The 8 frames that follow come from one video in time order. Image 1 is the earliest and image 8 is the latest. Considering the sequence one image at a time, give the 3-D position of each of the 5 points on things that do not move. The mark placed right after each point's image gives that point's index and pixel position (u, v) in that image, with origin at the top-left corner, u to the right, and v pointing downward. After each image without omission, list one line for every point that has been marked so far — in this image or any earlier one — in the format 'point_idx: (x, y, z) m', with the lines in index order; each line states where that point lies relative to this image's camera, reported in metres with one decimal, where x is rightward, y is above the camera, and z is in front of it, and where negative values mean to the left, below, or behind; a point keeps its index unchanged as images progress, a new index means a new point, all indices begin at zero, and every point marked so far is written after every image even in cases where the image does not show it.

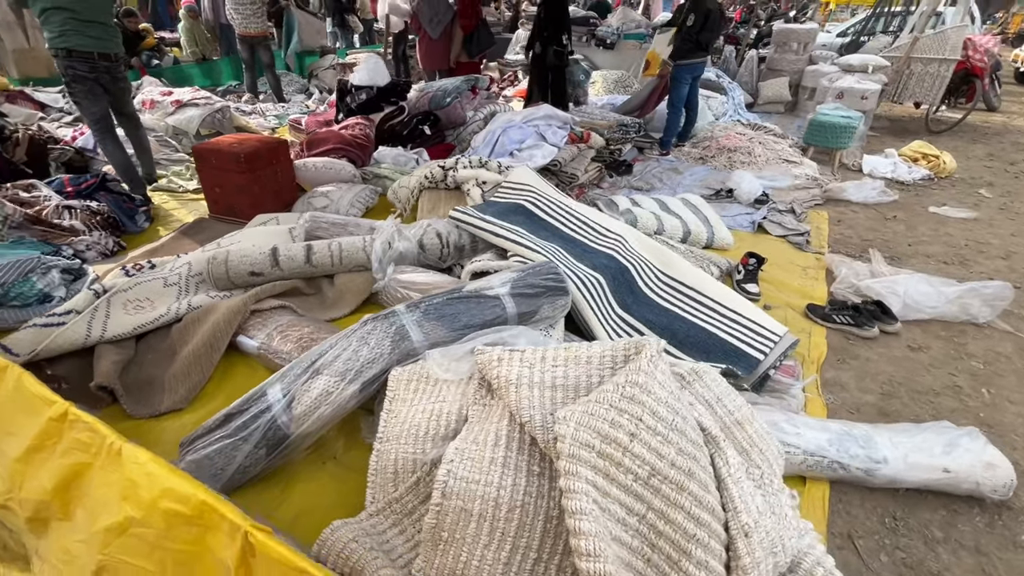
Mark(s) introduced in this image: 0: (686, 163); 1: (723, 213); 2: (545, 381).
0: (+1.7, +1.2, +4.7) m
1: (+1.6, +0.6, +3.6) m
2: (+0.1, -0.2, +1.2) m
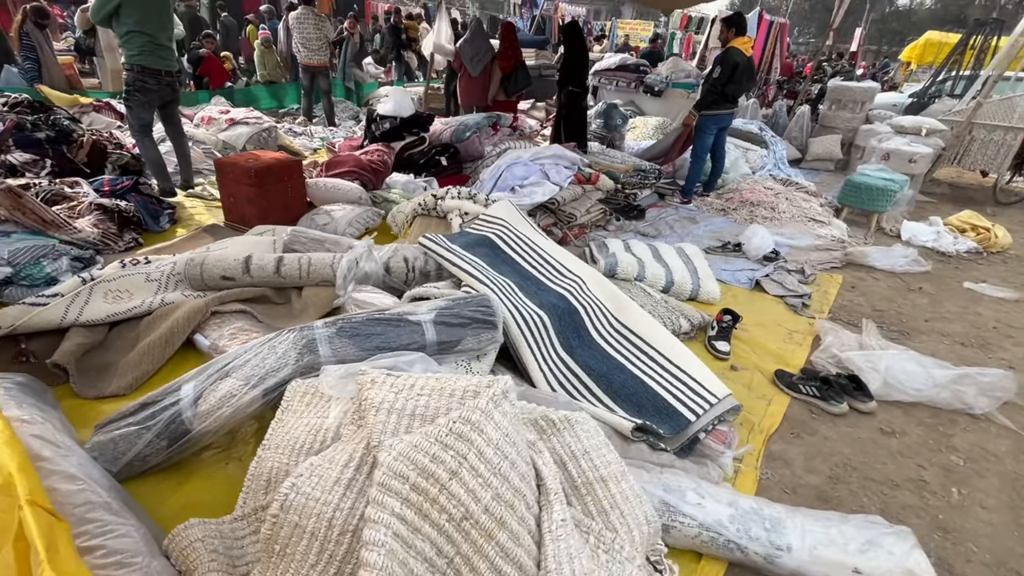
0: (+1.9, +0.7, +4.6) m
1: (+1.6, +0.2, +3.5) m
2: (-0.3, -0.3, +1.2) m
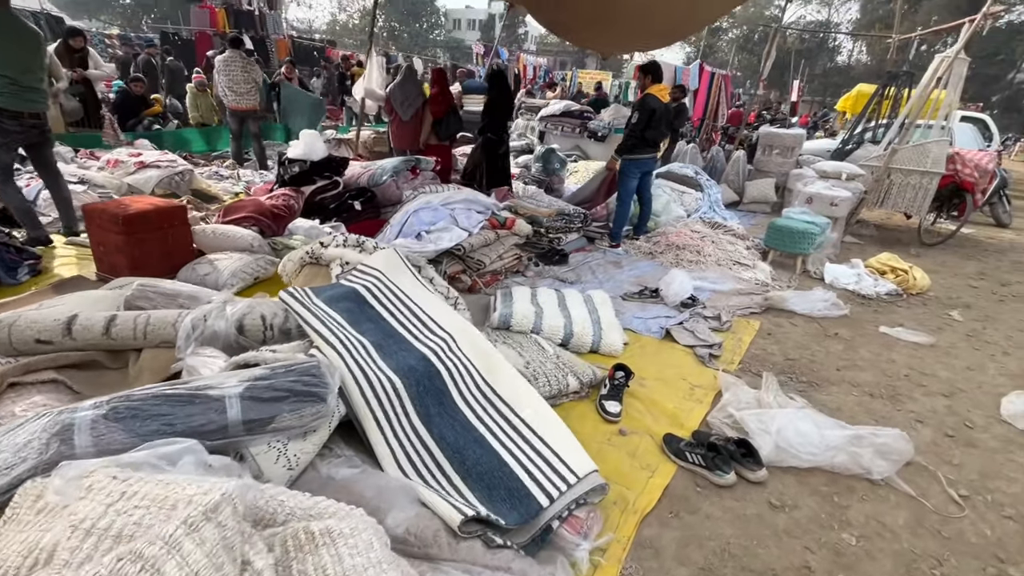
0: (+1.1, +0.3, +4.5) m
1: (+0.9, -0.2, +3.4) m
2: (-0.8, -0.5, +1.0) m
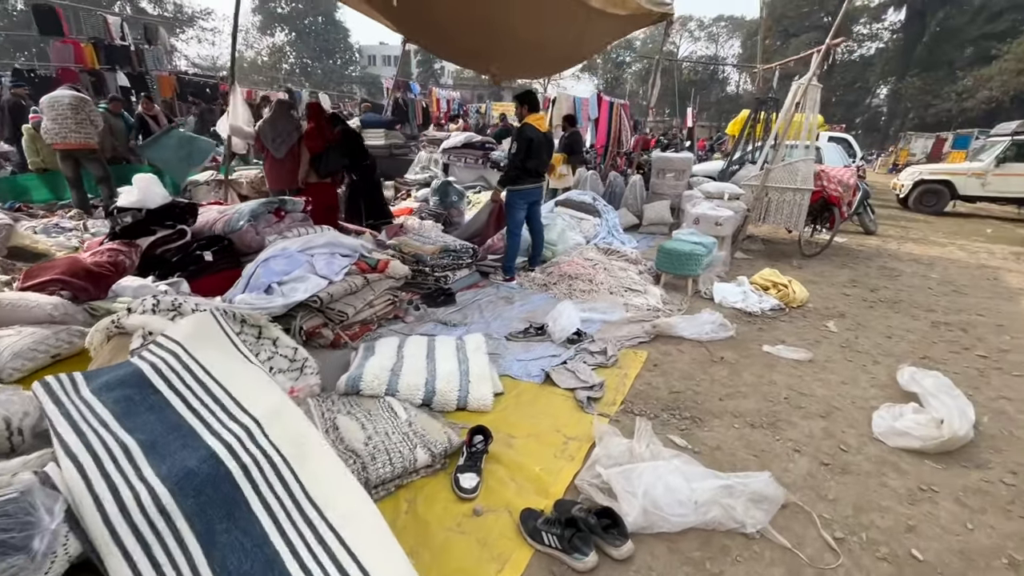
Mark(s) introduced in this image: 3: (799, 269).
0: (+0.1, 0.0, +4.3) m
1: (+0.1, -0.4, +3.1) m
2: (-1.3, -0.7, +0.5) m
3: (+3.6, +0.3, +5.9) m
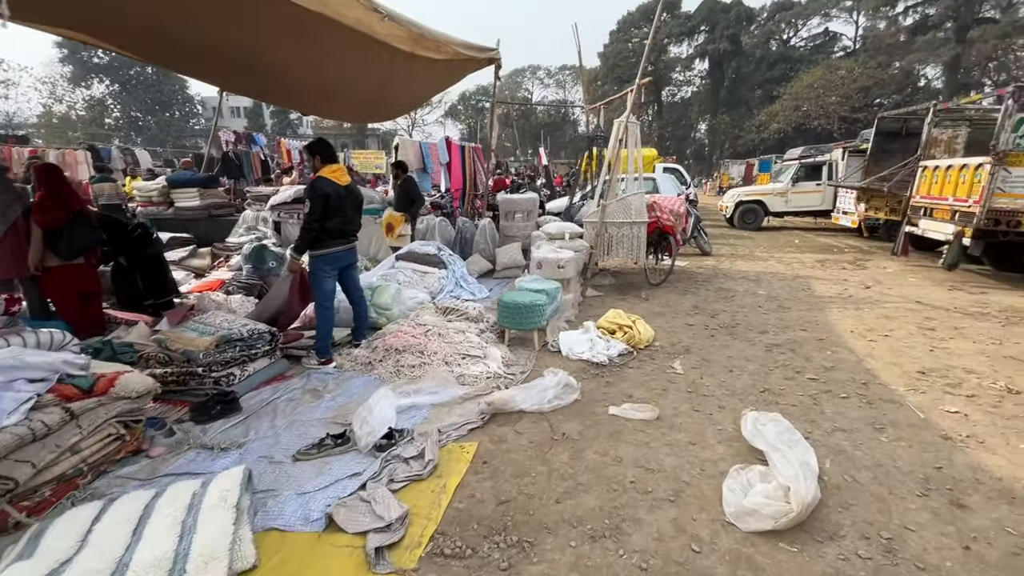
0: (-1.3, -0.7, +3.5) m
1: (-1.0, -0.9, +2.3) m
2: (-1.7, -1.1, -0.6) m
3: (+1.7, -0.1, +6.0) m
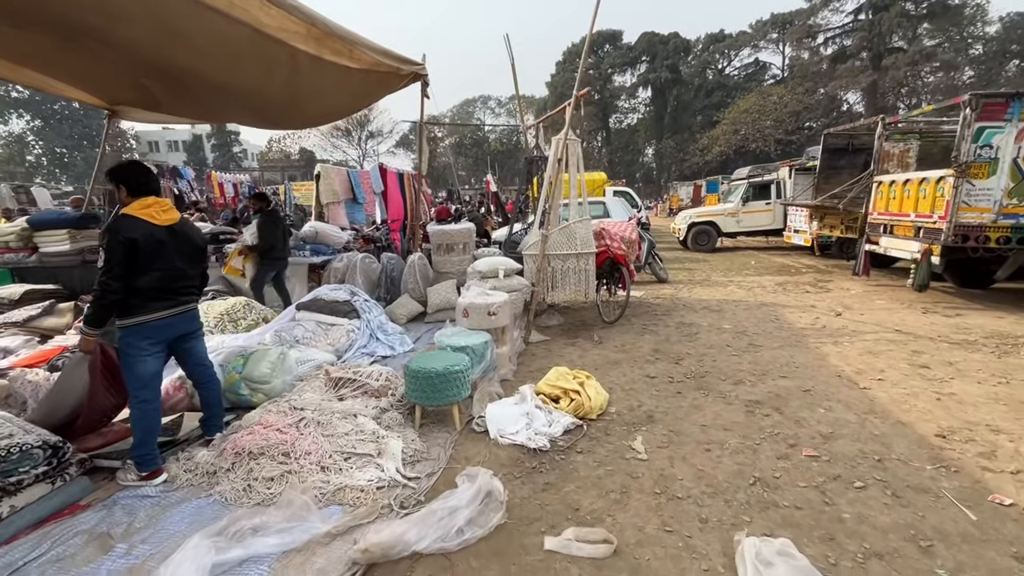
0: (-1.8, -1.1, +2.4) m
1: (-1.4, -1.3, +1.2) m
2: (-1.9, -1.4, -1.7) m
3: (+0.9, -0.6, +5.1) m
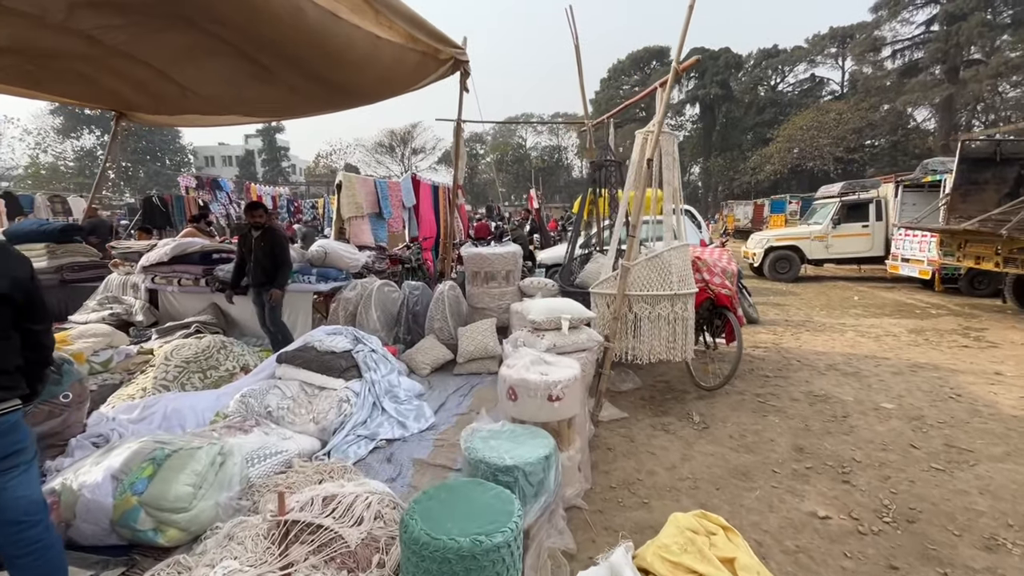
0: (-1.5, -1.4, +1.0) m
1: (-1.2, -1.5, -0.2) m
2: (-1.9, -1.5, -3.1) m
3: (+1.4, -1.0, +3.5) m
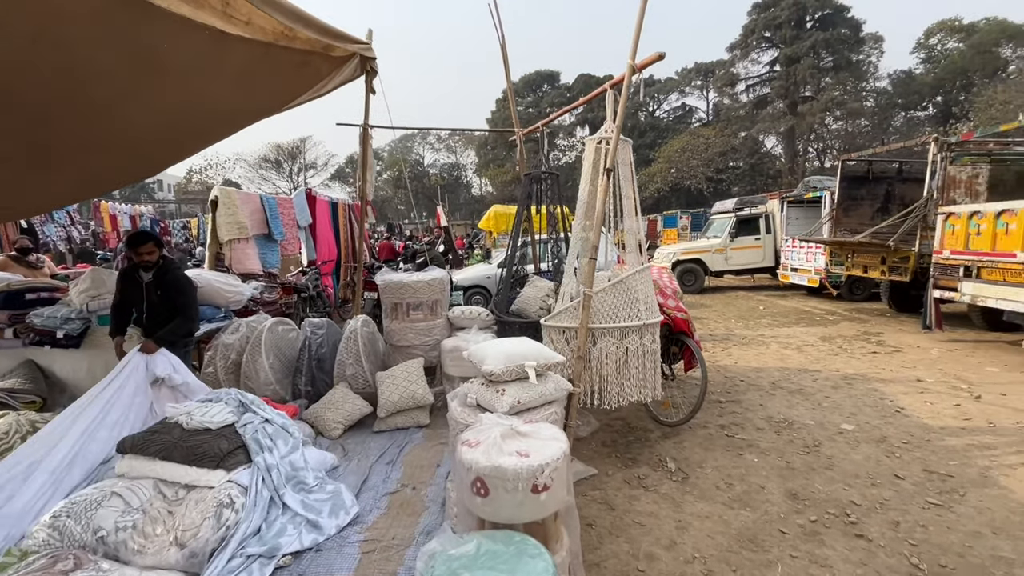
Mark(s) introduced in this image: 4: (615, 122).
0: (-1.3, -1.6, 0.0) m
1: (-0.7, -1.7, -1.2) m
2: (-0.8, -1.5, -4.2) m
3: (+1.1, -1.2, +3.0) m
4: (+0.7, +1.1, +3.3) m
